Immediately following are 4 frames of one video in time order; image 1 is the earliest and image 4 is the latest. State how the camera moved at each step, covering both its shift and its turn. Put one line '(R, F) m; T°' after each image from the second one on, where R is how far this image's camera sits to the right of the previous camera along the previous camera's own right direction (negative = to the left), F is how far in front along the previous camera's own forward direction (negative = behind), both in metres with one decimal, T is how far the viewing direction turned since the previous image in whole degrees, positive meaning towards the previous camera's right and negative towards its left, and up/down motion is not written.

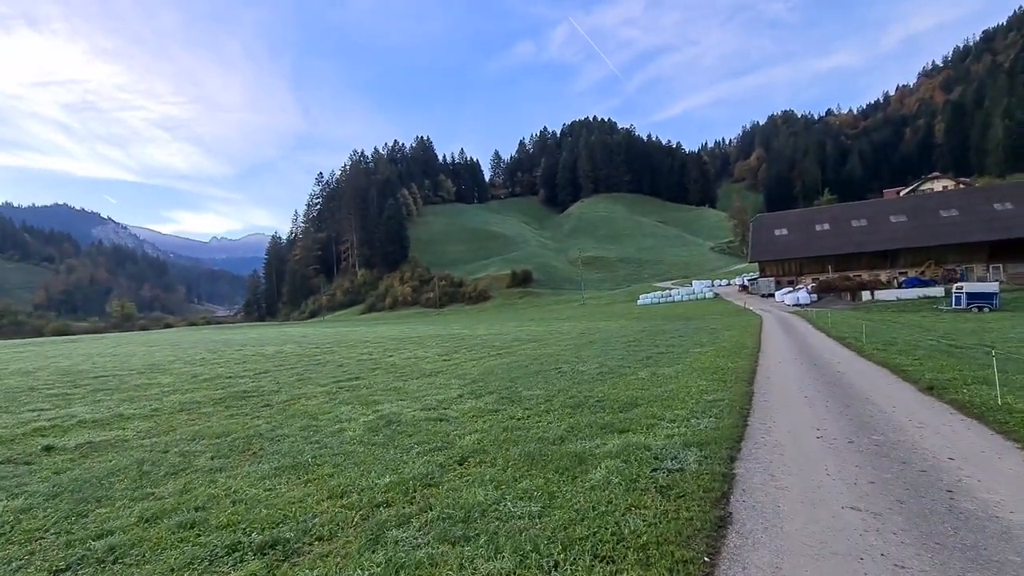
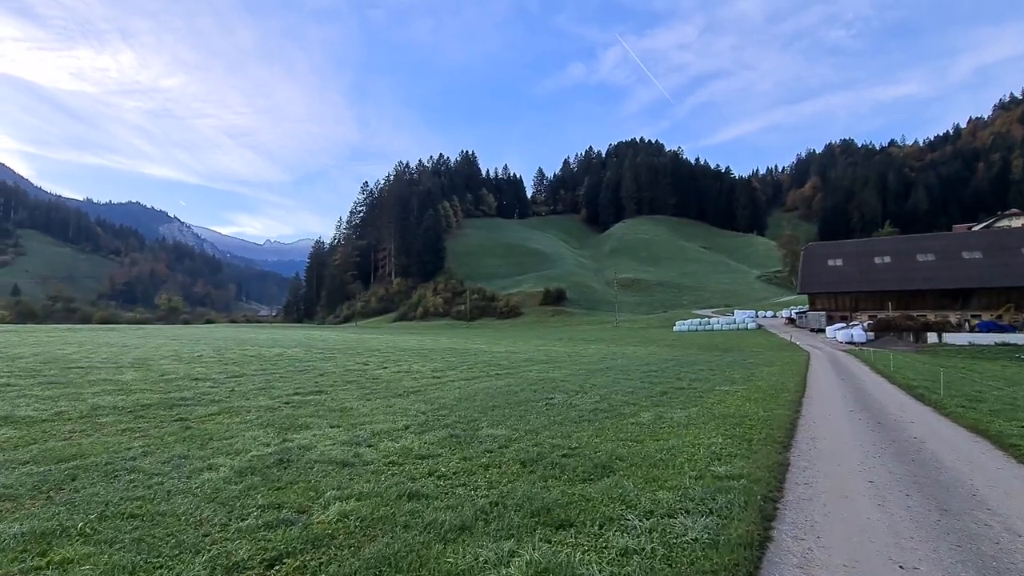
(+1.3, +2.5) m; -4°
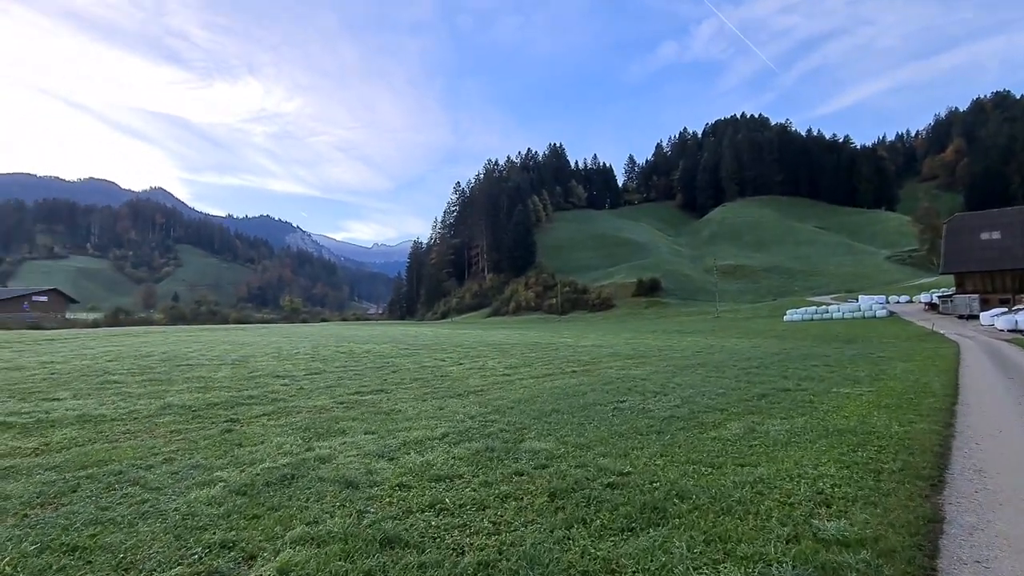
(+0.8, +1.4) m; -11°
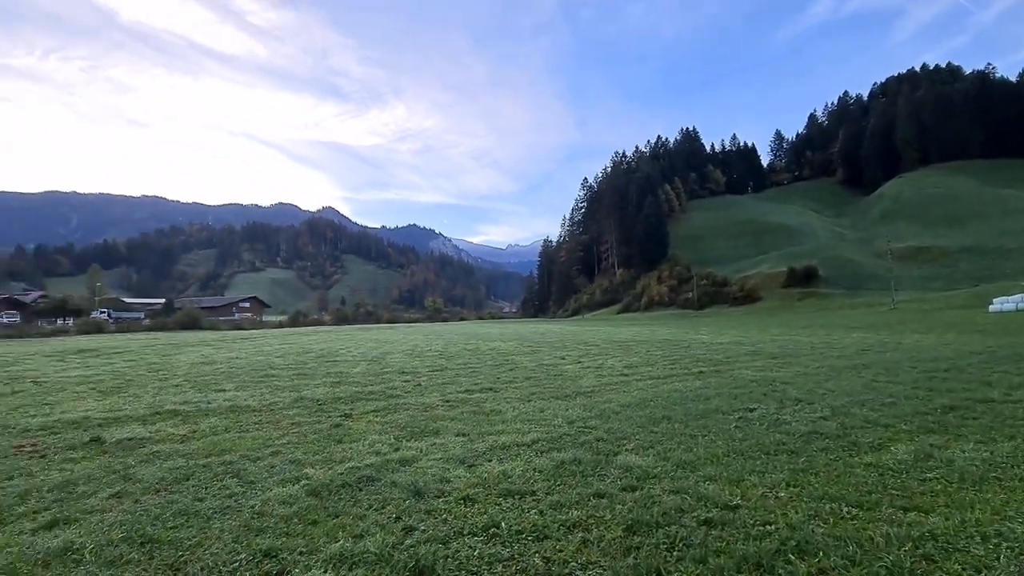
(+0.6, +0.8) m; -15°
